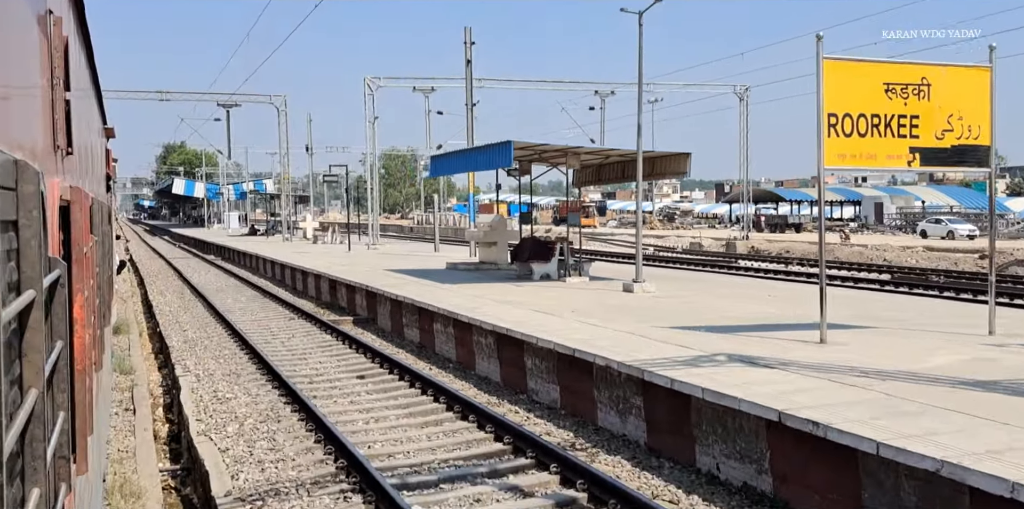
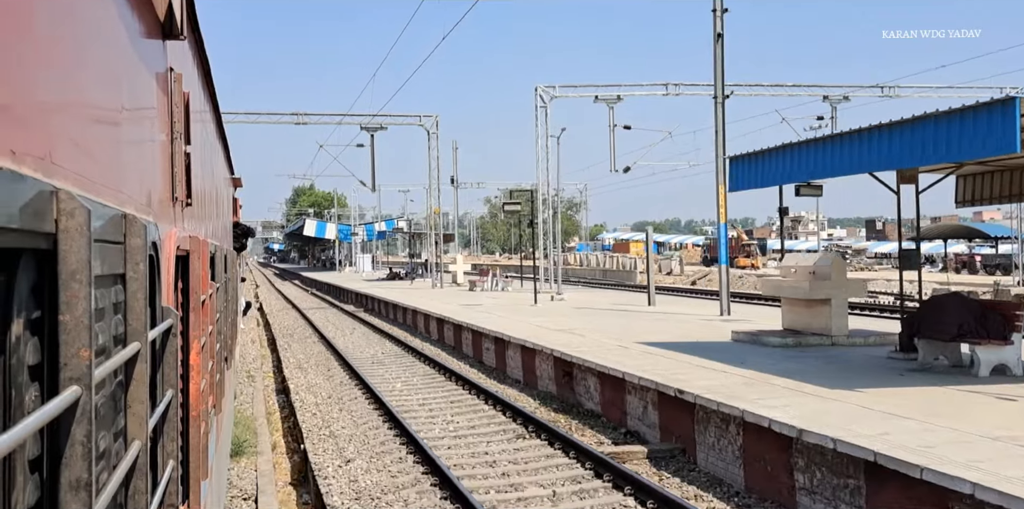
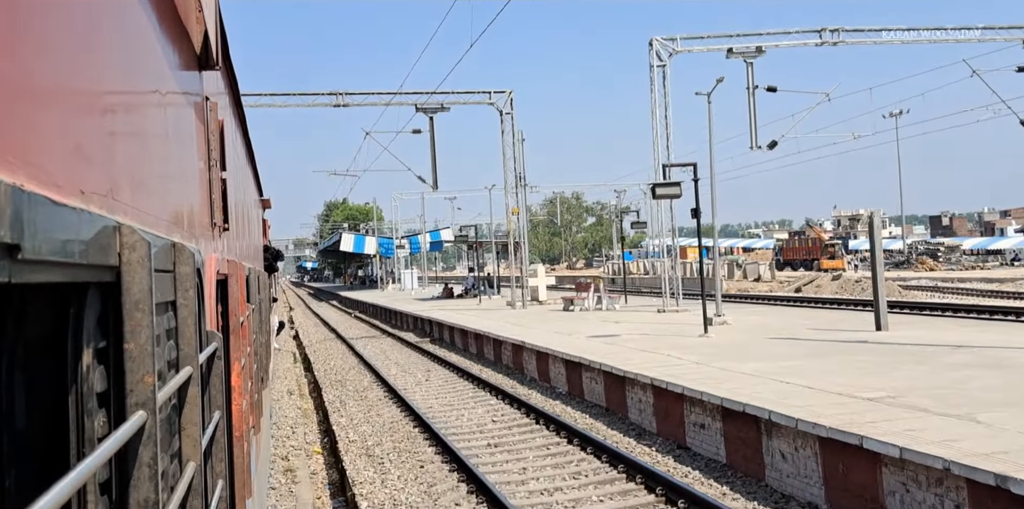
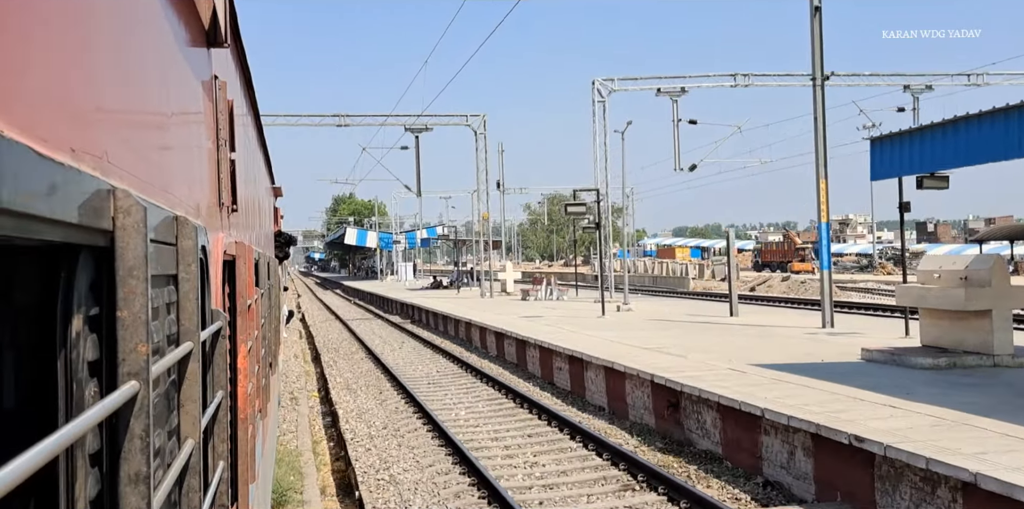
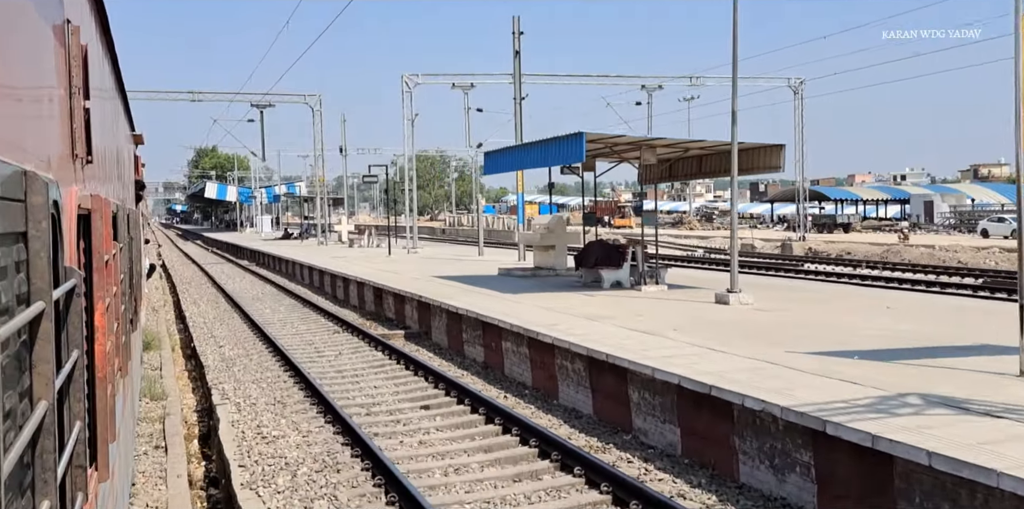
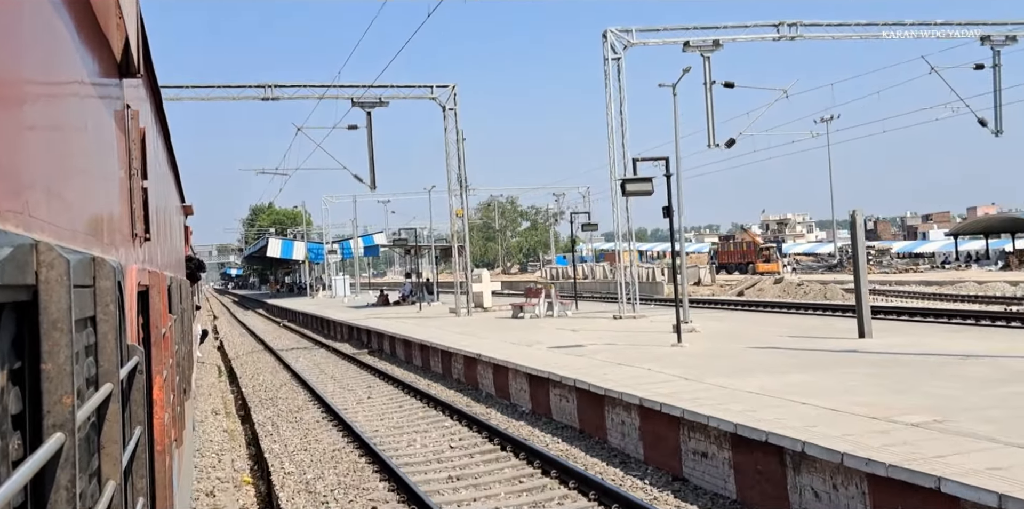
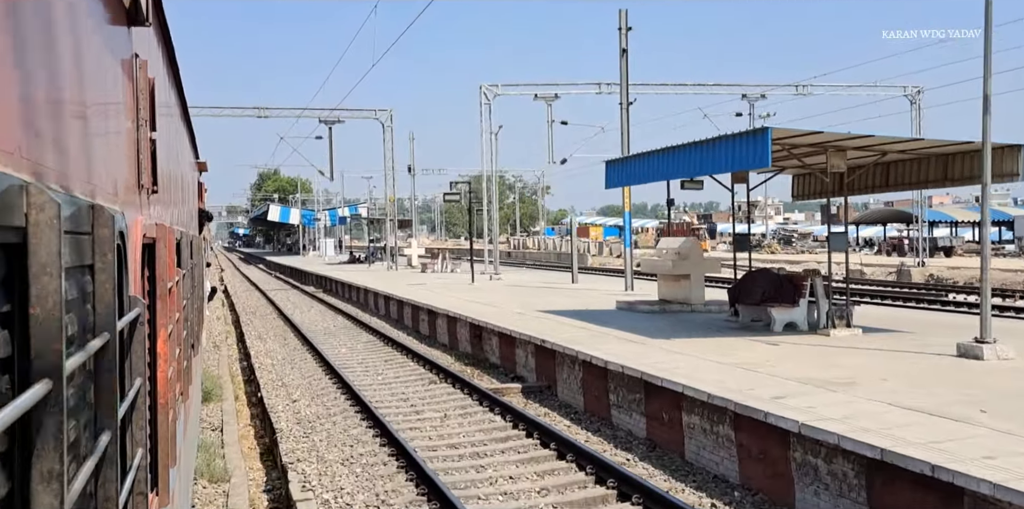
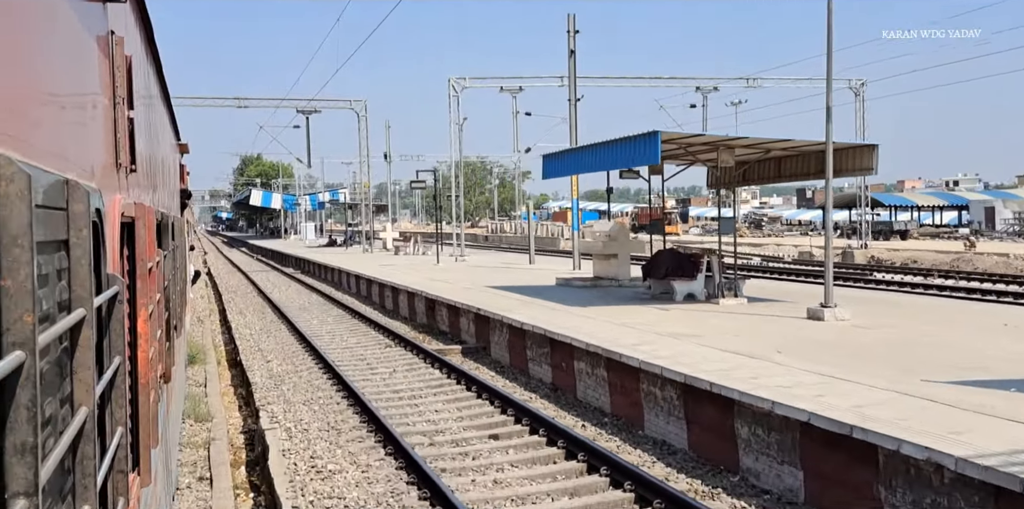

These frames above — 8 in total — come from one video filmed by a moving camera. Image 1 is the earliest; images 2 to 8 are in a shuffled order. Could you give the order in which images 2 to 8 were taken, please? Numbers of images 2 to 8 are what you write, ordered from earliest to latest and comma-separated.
5, 8, 7, 2, 4, 3, 6
